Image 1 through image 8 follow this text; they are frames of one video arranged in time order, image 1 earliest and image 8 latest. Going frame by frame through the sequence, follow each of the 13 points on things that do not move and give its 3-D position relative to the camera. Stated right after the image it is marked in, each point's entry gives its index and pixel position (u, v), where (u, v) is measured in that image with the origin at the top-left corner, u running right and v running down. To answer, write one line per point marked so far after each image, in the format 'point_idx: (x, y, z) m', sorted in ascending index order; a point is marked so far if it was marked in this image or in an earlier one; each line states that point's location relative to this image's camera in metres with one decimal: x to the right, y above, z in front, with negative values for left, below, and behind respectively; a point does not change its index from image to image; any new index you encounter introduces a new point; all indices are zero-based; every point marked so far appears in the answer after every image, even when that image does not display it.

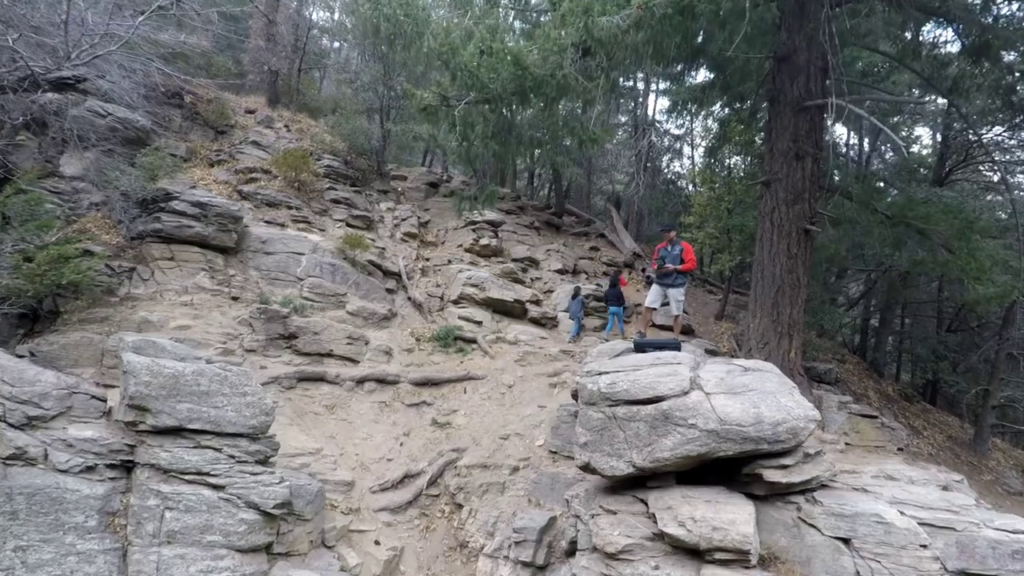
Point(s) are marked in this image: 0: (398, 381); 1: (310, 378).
0: (-2.2, -1.8, +10.0) m
1: (-3.7, -1.7, +9.6) m
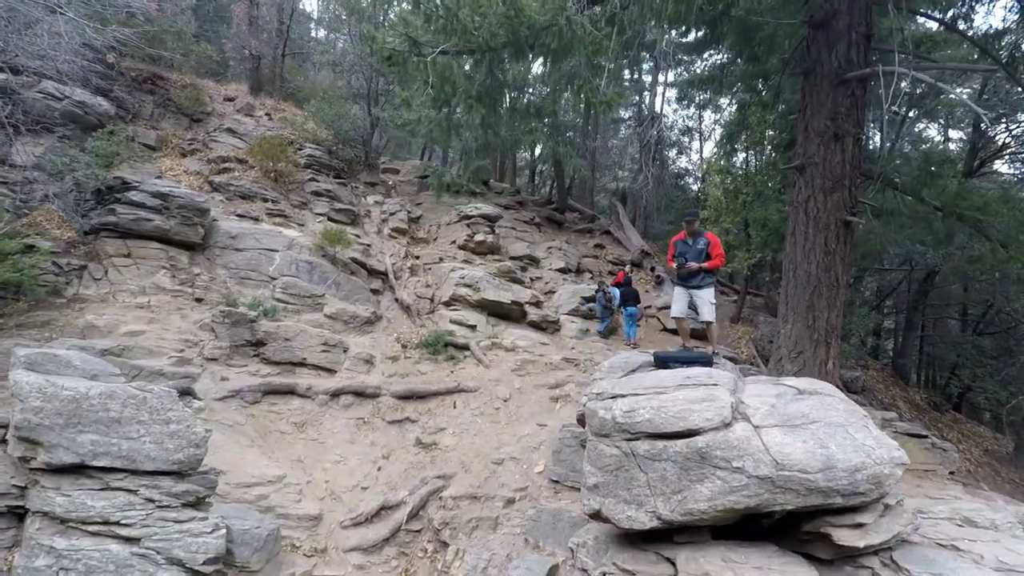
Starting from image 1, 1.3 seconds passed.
0: (-2.2, -1.8, +8.8) m
1: (-3.8, -1.7, +8.5) m
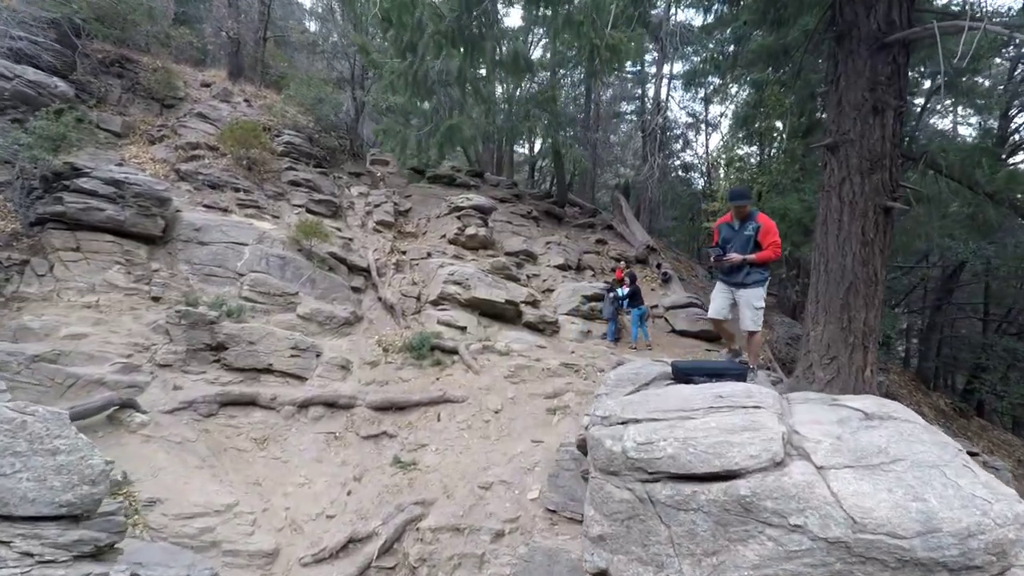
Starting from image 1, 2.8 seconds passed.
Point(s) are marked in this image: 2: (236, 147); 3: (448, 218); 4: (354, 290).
0: (-2.4, -1.8, +7.8) m
1: (-3.9, -1.7, +7.5) m
2: (-6.1, +3.1, +11.6) m
3: (-1.6, +1.8, +13.2) m
4: (-3.2, 0.0, +10.5) m
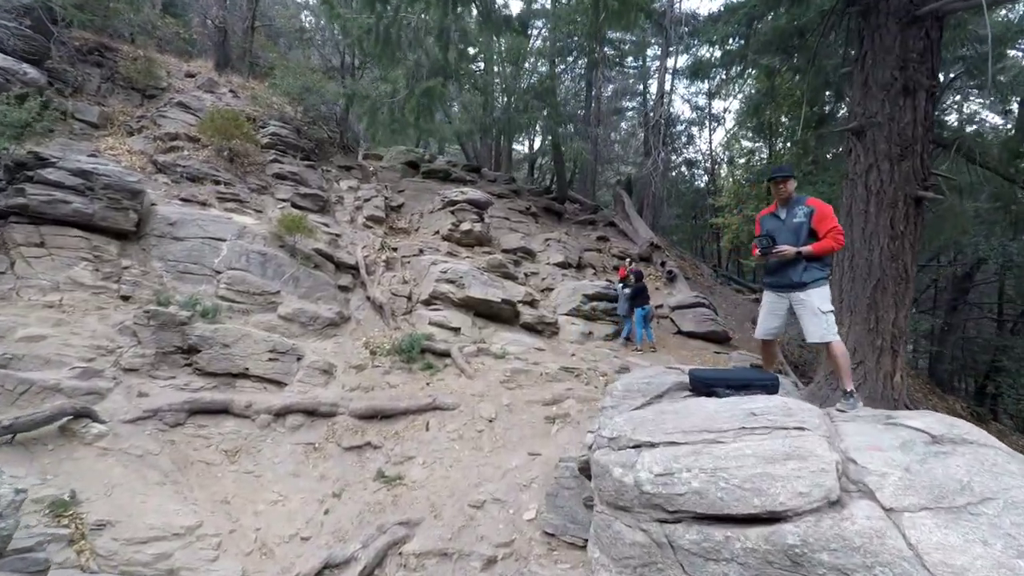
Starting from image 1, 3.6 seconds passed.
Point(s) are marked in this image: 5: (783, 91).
0: (-2.4, -1.7, +7.2) m
1: (-4.0, -1.6, +6.8) m
2: (-6.2, +3.2, +11.0) m
3: (-1.7, +1.8, +12.6) m
4: (-3.2, 0.0, +9.9) m
5: (+5.4, +3.9, +10.4) m
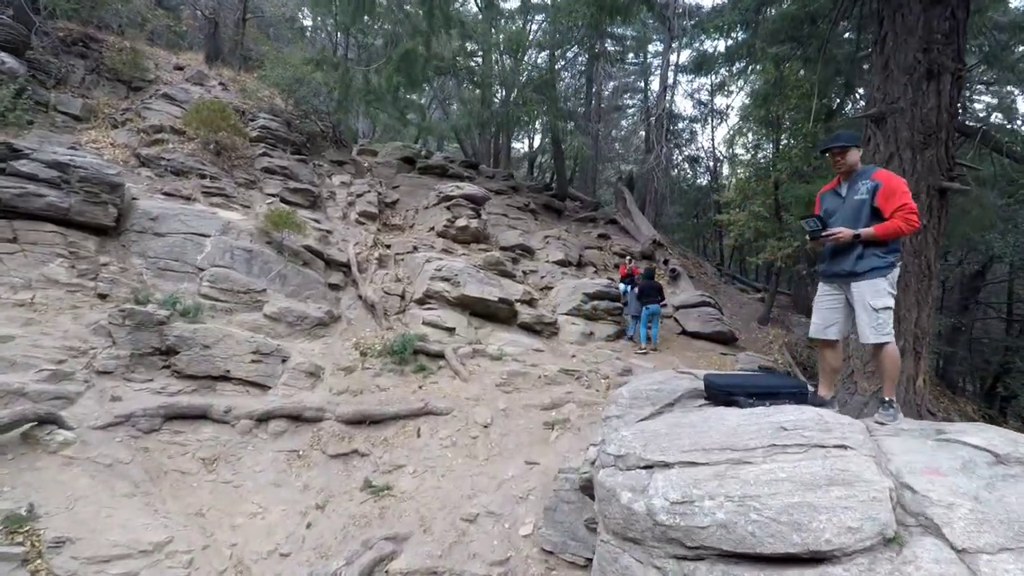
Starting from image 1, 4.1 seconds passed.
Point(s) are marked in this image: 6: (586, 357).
0: (-2.5, -1.7, +6.8) m
1: (-4.0, -1.6, +6.4) m
2: (-6.2, +3.2, +10.6) m
3: (-1.7, +1.8, +12.1) m
4: (-3.3, 0.0, +9.5) m
5: (+5.4, +3.9, +10.0) m
6: (+1.2, -1.2, +8.8) m
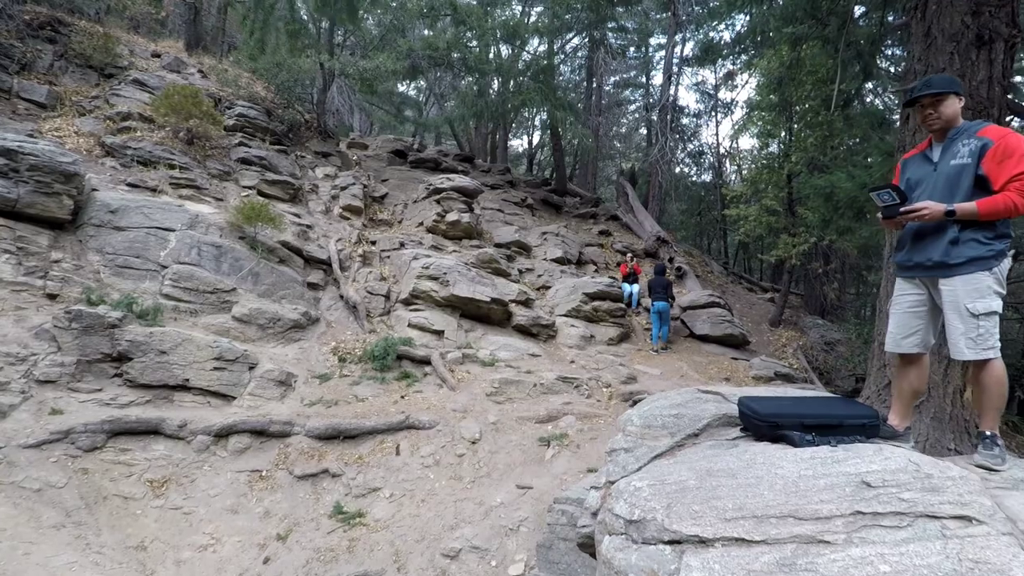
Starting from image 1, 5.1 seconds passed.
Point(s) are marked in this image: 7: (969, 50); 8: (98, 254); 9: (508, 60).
0: (-2.6, -1.7, +6.0) m
1: (-4.1, -1.6, +5.7) m
2: (-6.3, +3.2, +9.8) m
3: (-1.8, +1.8, +11.4) m
4: (-3.4, 0.0, +8.8) m
5: (+5.3, +3.9, +9.3) m
6: (+1.1, -1.1, +8.0) m
7: (+4.4, +2.3, +5.1) m
8: (-6.0, +0.5, +7.6) m
9: (-0.2, +6.3, +14.6) m
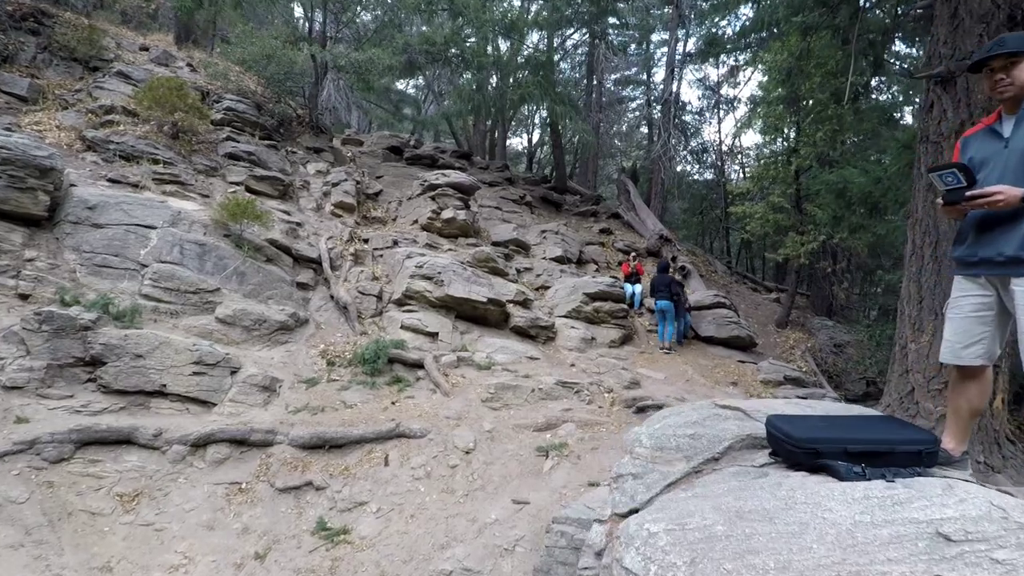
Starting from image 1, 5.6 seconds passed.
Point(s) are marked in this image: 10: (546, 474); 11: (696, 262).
0: (-2.6, -1.7, +5.7) m
1: (-4.2, -1.6, +5.3) m
2: (-6.4, +3.2, +9.5) m
3: (-1.9, +1.8, +11.1) m
4: (-3.4, 0.0, +8.4) m
5: (+5.2, +3.9, +8.9) m
6: (+1.1, -1.1, +7.7) m
7: (+4.4, +2.3, +4.7) m
8: (-6.0, +0.5, +7.2) m
9: (-0.2, +6.3, +14.3) m
10: (+0.3, -1.9, +5.2) m
11: (+4.9, +0.7, +13.8) m
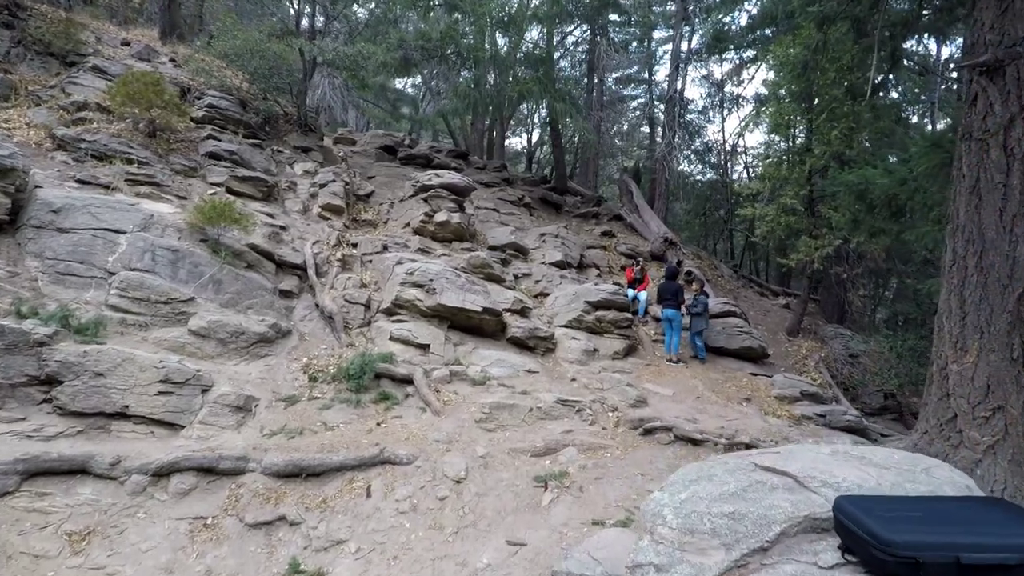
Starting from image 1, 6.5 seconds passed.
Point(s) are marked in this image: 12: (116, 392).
0: (-2.7, -1.8, +5.2) m
1: (-4.2, -1.7, +4.8) m
2: (-6.4, +3.1, +9.0) m
3: (-1.9, +1.7, +10.5) m
4: (-3.5, -0.1, +7.9) m
5: (+5.2, +3.8, +8.4) m
6: (+1.0, -1.3, +7.1) m
7: (+4.3, +2.2, +4.2) m
8: (-6.0, +0.4, +6.7) m
9: (-0.3, +6.2, +13.7) m
10: (+0.3, -2.0, +4.7) m
11: (+4.8, +0.6, +13.3) m
12: (-4.2, -1.1, +5.5) m
